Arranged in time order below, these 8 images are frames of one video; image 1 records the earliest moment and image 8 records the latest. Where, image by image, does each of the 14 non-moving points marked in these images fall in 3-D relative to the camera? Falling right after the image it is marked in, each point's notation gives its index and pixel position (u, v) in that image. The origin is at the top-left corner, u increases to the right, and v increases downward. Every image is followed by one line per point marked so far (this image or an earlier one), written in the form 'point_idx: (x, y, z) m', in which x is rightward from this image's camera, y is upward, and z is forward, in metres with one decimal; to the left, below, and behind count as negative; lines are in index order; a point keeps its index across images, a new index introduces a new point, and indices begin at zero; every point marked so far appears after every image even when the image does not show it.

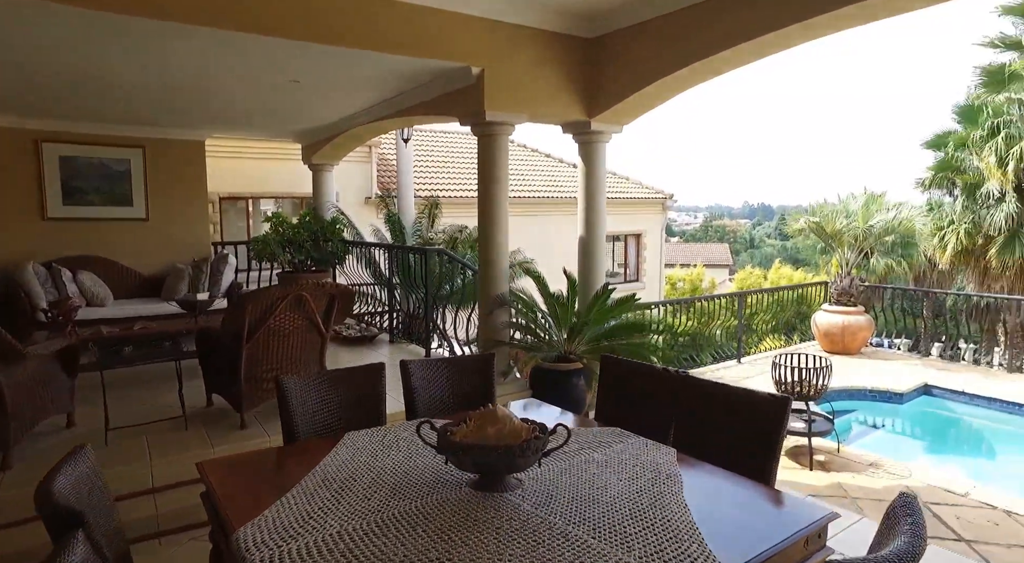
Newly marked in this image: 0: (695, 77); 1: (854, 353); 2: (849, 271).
0: (+0.9, +1.0, +3.4) m
1: (+4.0, -0.8, +8.0) m
2: (+4.0, +0.1, +8.1) m
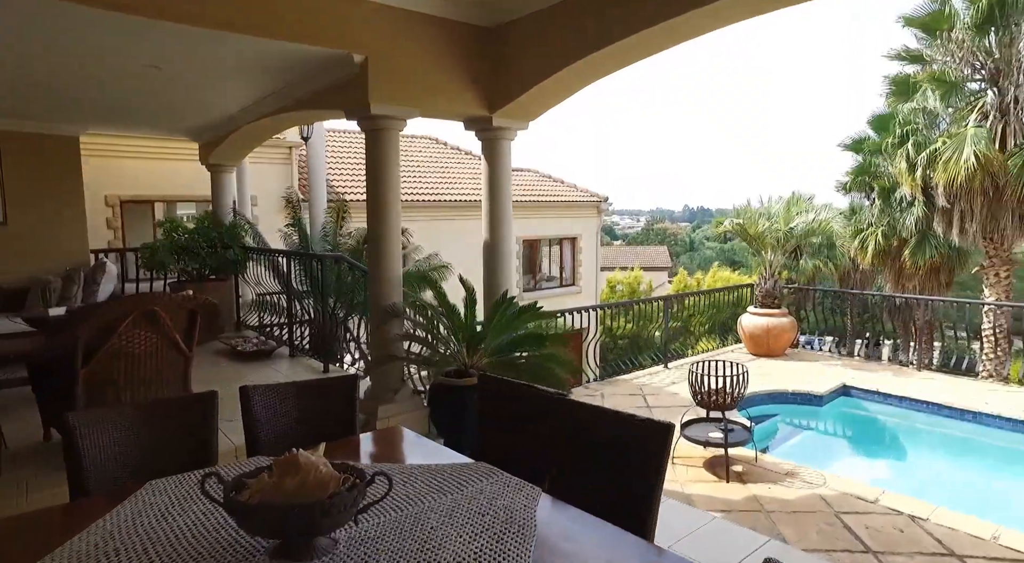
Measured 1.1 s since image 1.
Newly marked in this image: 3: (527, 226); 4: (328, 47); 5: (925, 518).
0: (+0.4, +1.0, +3.2) m
1: (+3.2, -0.9, +8.0) m
2: (+3.1, +0.1, +8.2) m
3: (+0.4, +1.2, +14.1) m
4: (-0.8, +1.0, +3.0) m
5: (+2.1, -1.2, +3.4) m
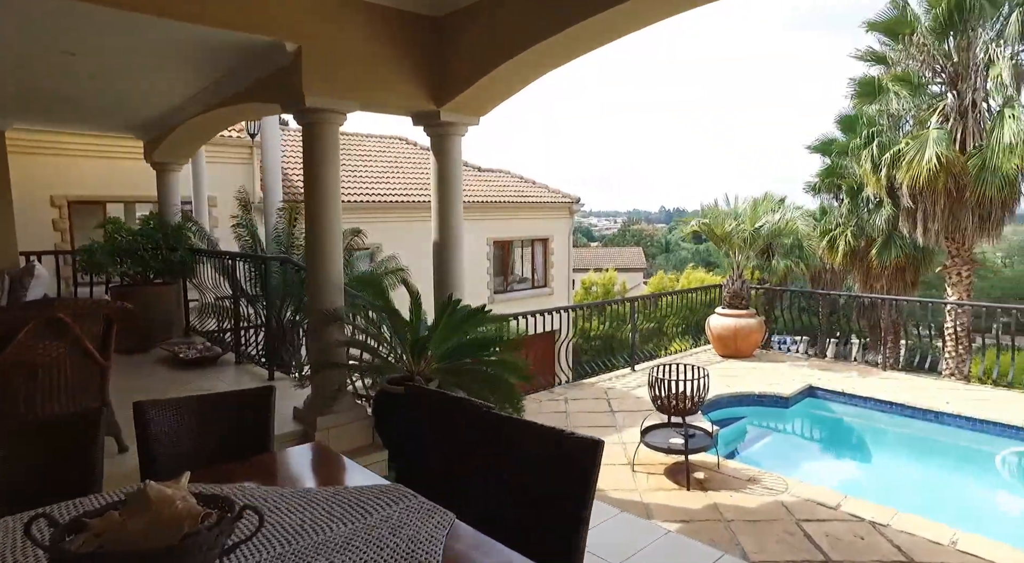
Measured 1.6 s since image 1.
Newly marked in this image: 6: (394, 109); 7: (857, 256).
0: (+0.1, +1.0, +3.1) m
1: (+2.8, -0.9, +8.0) m
2: (+2.7, +0.1, +8.1) m
3: (-0.2, +1.1, +13.9) m
4: (-1.0, +1.0, +2.8) m
5: (+1.8, -1.2, +3.3) m
6: (-0.6, +0.9, +3.4) m
7: (+5.3, +0.4, +10.2) m
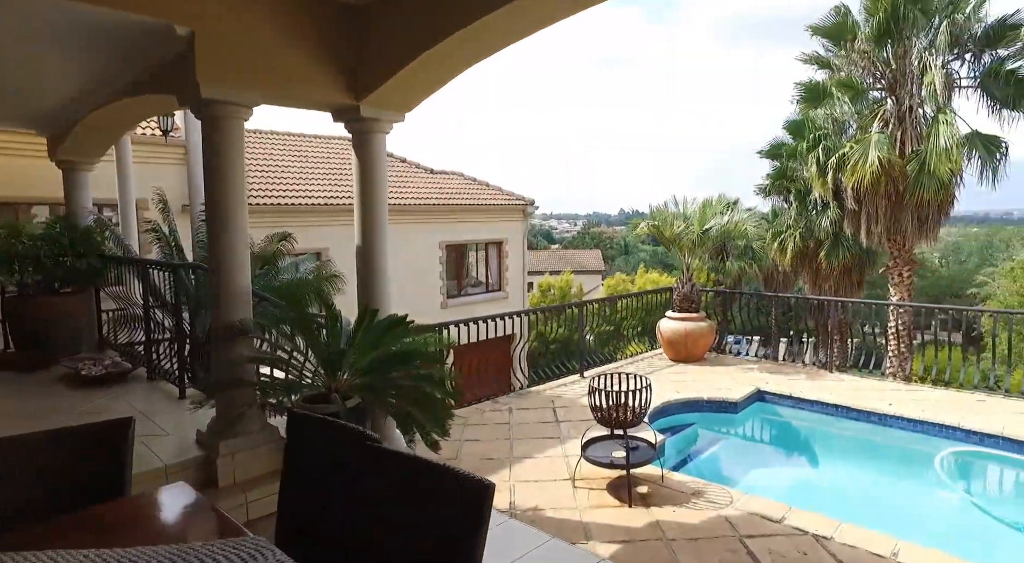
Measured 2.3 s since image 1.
0: (-0.2, +1.0, +2.9) m
1: (+2.1, -0.9, +7.9) m
2: (+2.1, +0.1, +8.0) m
3: (-1.2, +1.0, +13.7) m
4: (-1.4, +1.0, +2.5) m
5: (+1.5, -1.2, +3.2) m
6: (-0.9, +0.8, +3.1) m
7: (+4.5, +0.4, +10.3) m
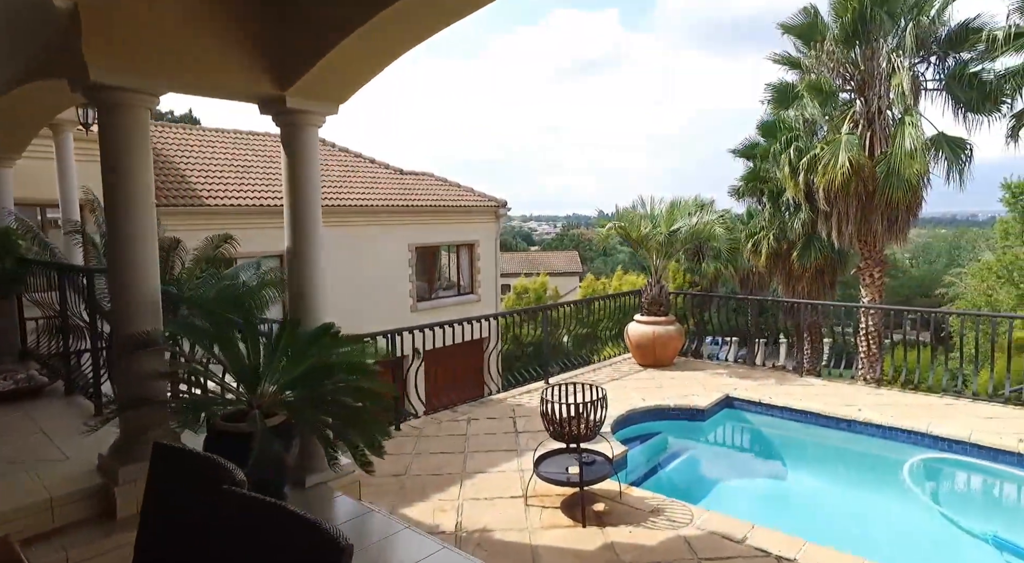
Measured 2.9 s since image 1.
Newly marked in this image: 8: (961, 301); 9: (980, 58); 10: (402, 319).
0: (-0.4, +0.9, +2.6) m
1: (+1.7, -0.9, +7.7) m
2: (+1.7, 0.0, +7.9) m
3: (-1.8, +1.0, +13.4) m
4: (-1.6, +1.0, +2.3) m
5: (+1.2, -1.2, +3.0) m
6: (-1.2, +0.8, +2.8) m
7: (+4.0, +0.4, +10.2) m
8: (+12.3, -0.5, +18.7) m
9: (+5.6, +2.6, +8.2) m
10: (-2.1, -0.7, +13.1) m
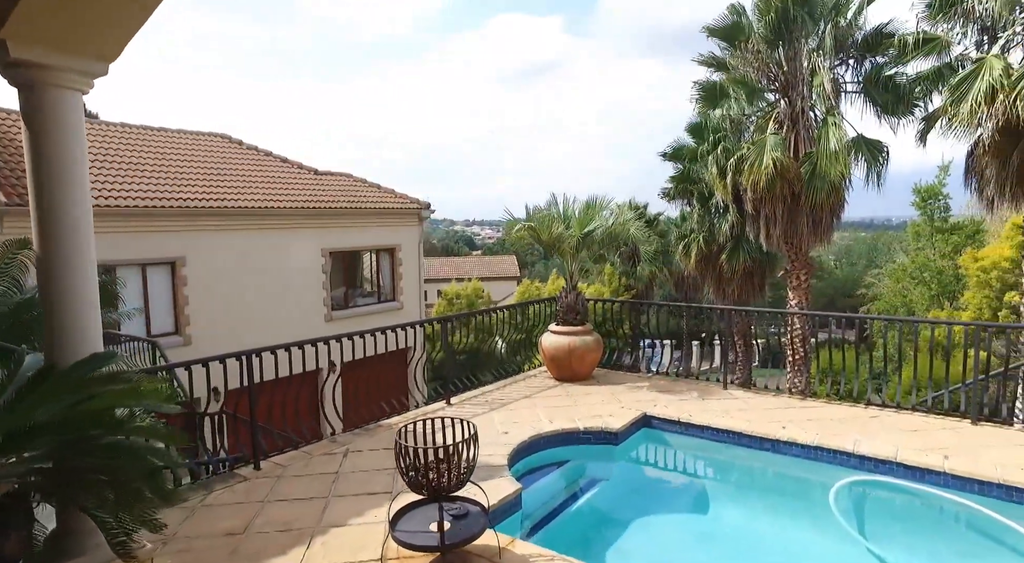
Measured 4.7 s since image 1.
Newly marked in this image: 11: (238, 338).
0: (-1.0, +0.9, +1.9) m
1: (+0.7, -1.0, +7.2) m
2: (+0.7, 0.0, +7.3) m
3: (-3.3, +0.8, +12.5) m
4: (-2.1, +0.9, +1.4) m
5: (+0.7, -1.3, +2.4) m
6: (-1.7, +0.7, +2.0) m
7: (+2.8, +0.3, +9.8) m
8: (+10.3, -0.6, +19.1) m
9: (+4.5, +2.6, +8.0) m
10: (-3.6, -0.9, +12.2) m
11: (-4.3, -0.8, +10.7) m
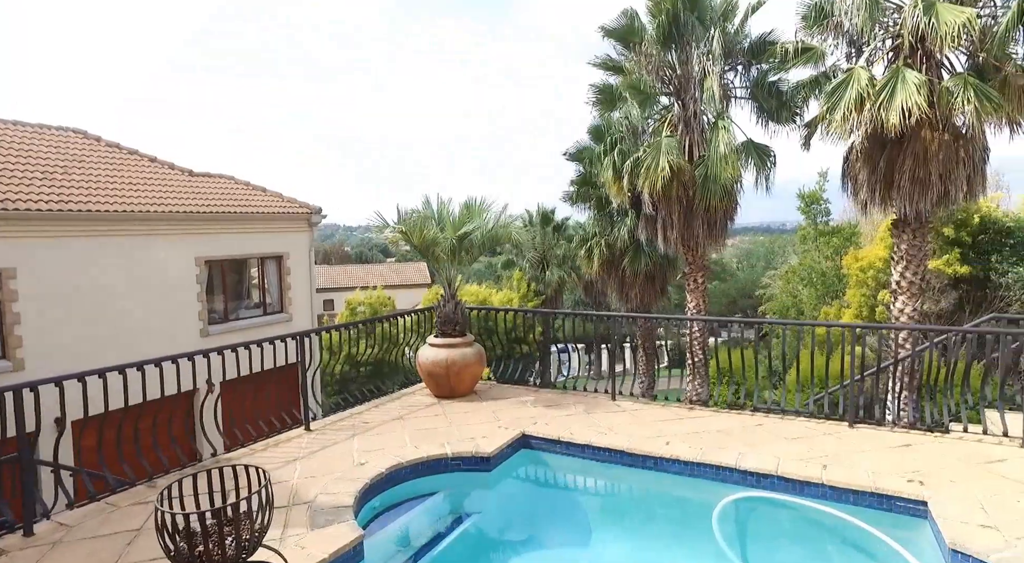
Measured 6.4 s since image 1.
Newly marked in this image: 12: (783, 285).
0: (-1.6, +0.8, +1.2) m
1: (-0.5, -1.1, +6.6) m
2: (-0.6, -0.1, +6.8) m
3: (-5.2, +0.6, +11.5) m
4: (-2.6, +0.8, +0.6) m
5: (+0.1, -1.3, +1.9) m
6: (-2.3, +0.7, +1.3) m
7: (+1.2, +0.2, +9.5) m
8: (+7.5, -0.6, +19.7) m
9: (+3.1, +2.6, +8.0) m
10: (-5.4, -1.0, +11.1) m
11: (-5.9, -1.0, +9.5) m
12: (+7.4, -0.1, +18.4) m
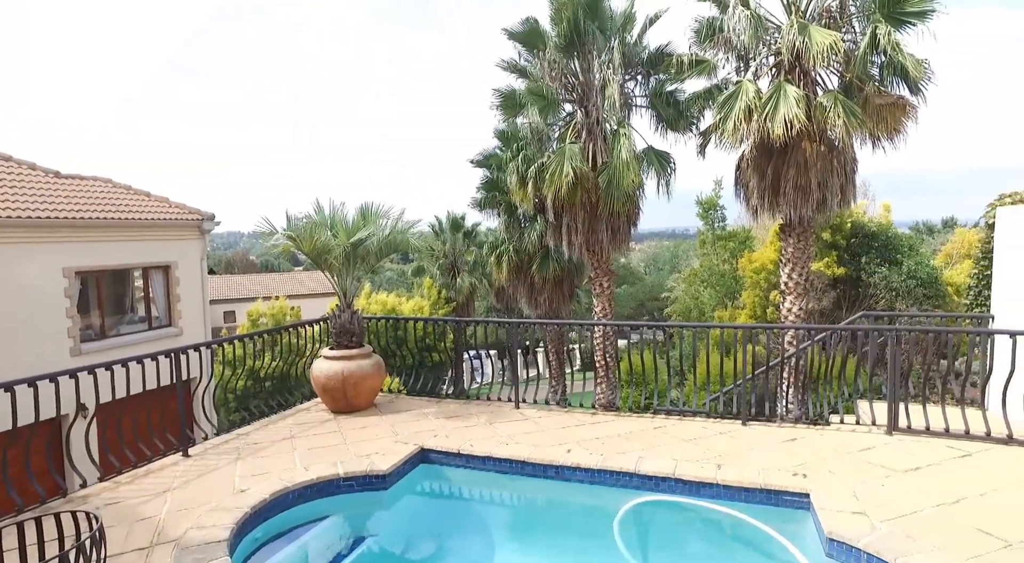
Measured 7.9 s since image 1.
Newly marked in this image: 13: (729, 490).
0: (-1.8, +0.8, +0.9) m
1: (-1.4, -1.2, +6.4) m
2: (-1.5, -0.2, +6.5) m
3: (-6.7, +0.4, +10.6) m
4: (-2.8, +0.8, +0.1) m
5: (-0.3, -1.3, +1.8) m
6: (-2.6, +0.6, +0.8) m
7: (-0.1, +0.1, +9.4) m
8: (+4.8, -0.7, +20.3) m
9: (+1.9, +2.5, +8.2) m
10: (-6.9, -1.2, +10.1) m
11: (-7.1, -1.2, +8.5) m
12: (+4.8, -0.2, +19.1) m
13: (+1.5, -1.4, +4.5) m
